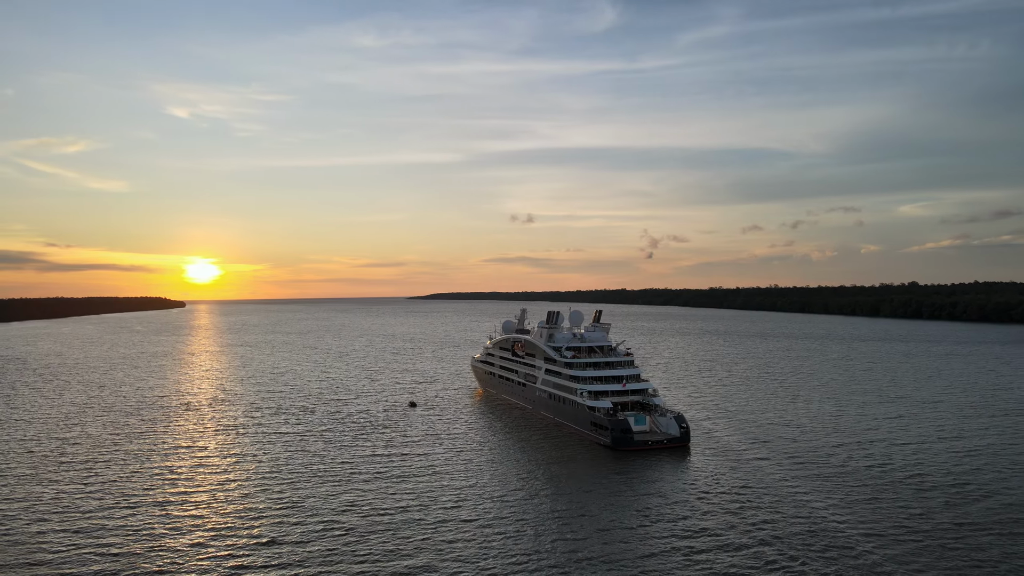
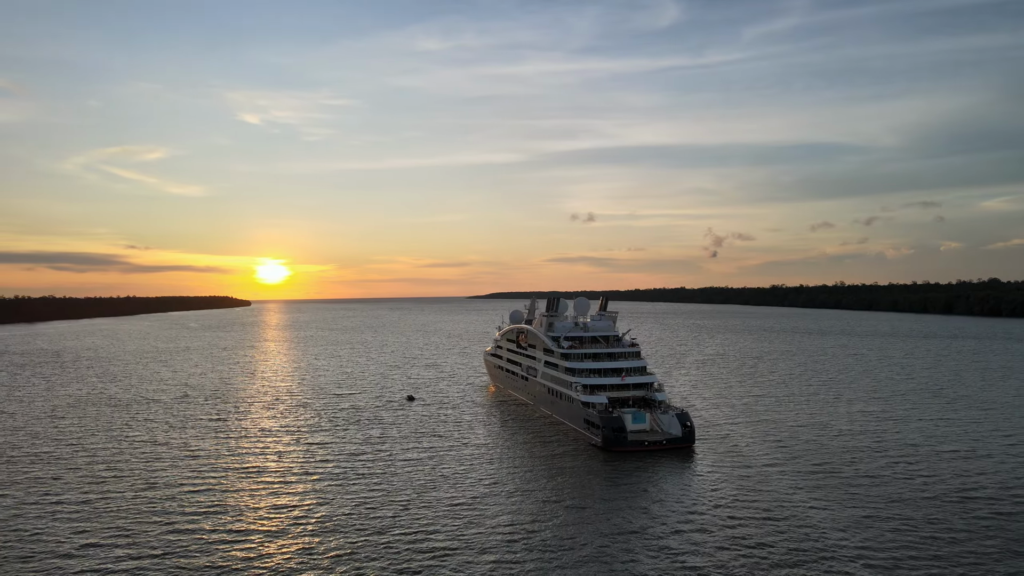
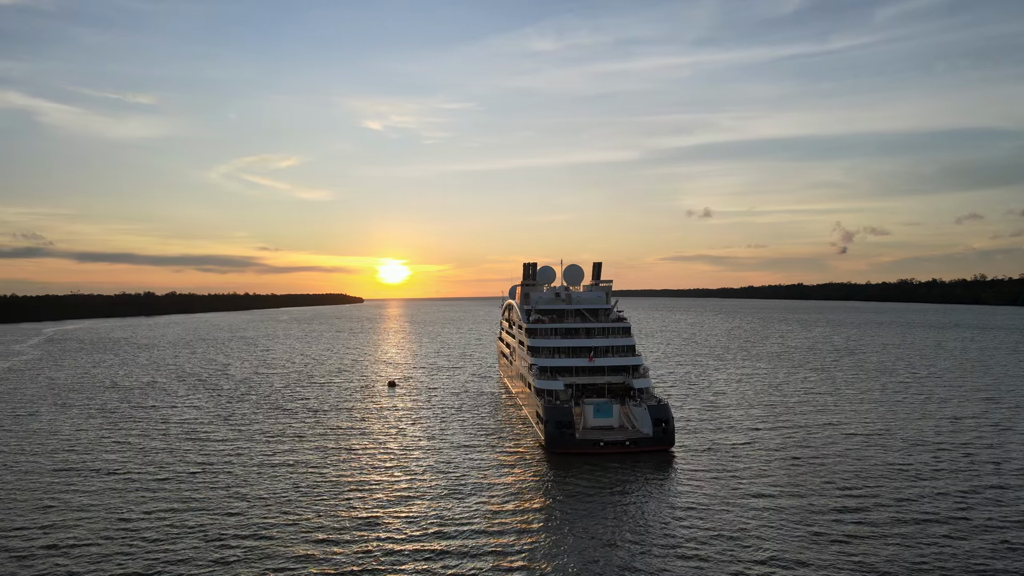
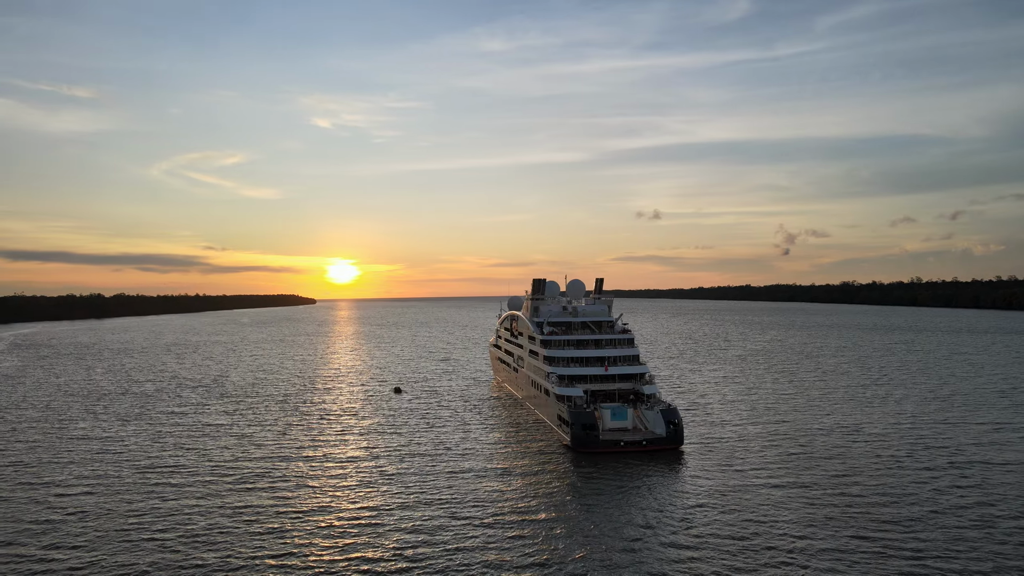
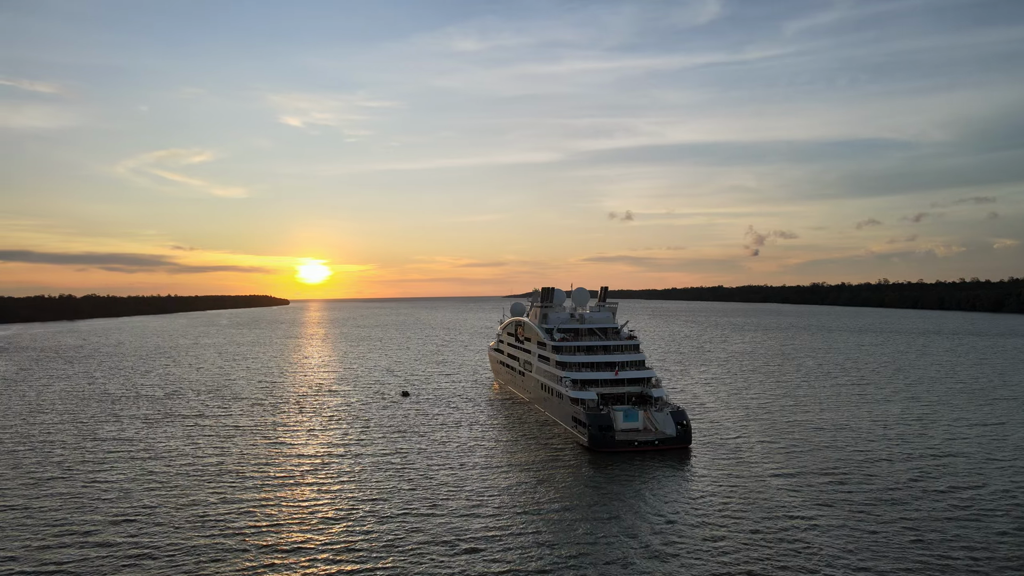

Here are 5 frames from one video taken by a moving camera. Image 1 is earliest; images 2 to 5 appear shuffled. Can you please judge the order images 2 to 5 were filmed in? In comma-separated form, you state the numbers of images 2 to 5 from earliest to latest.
2, 5, 4, 3
